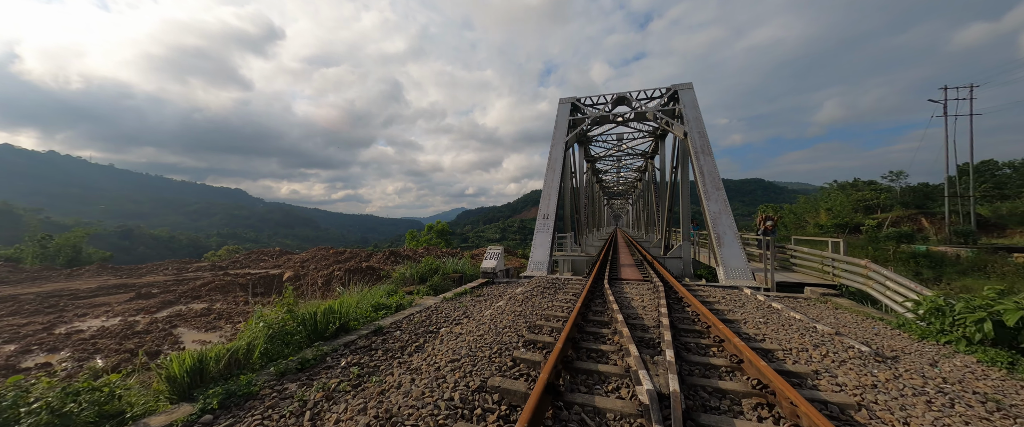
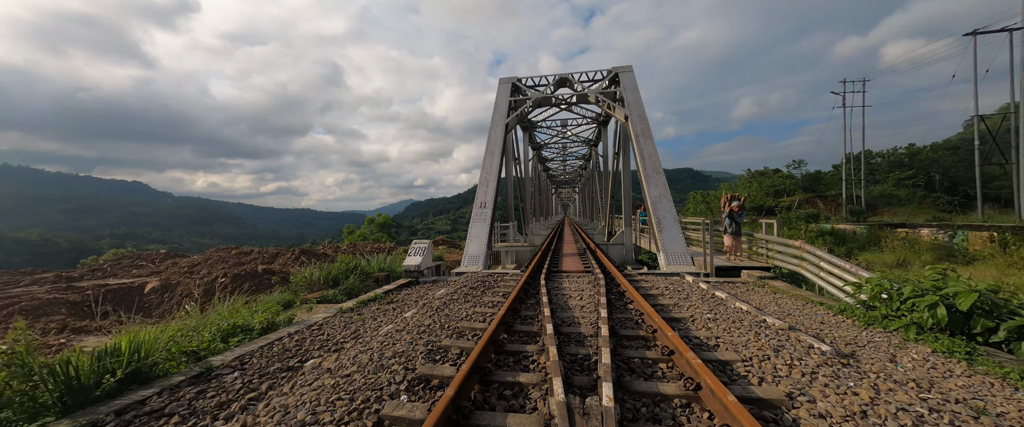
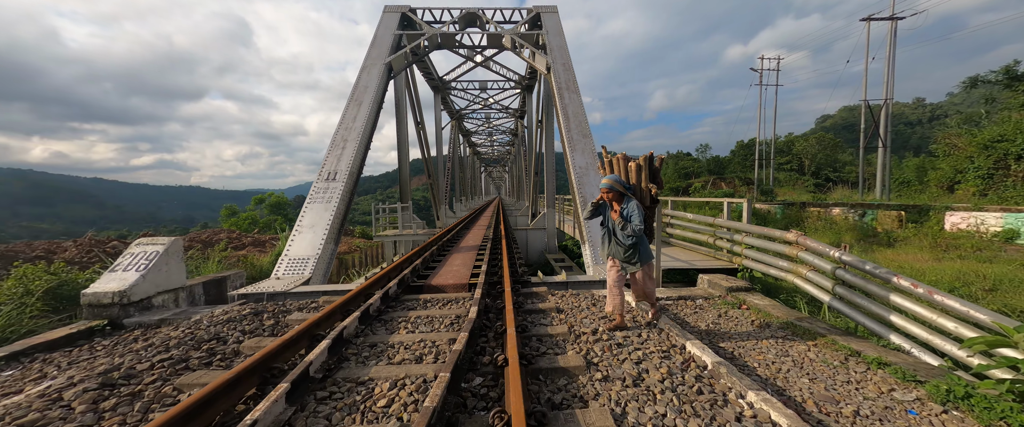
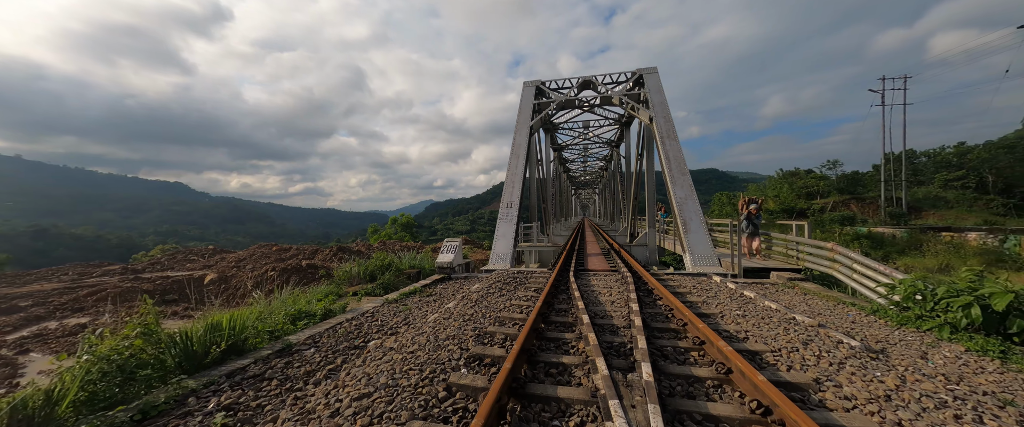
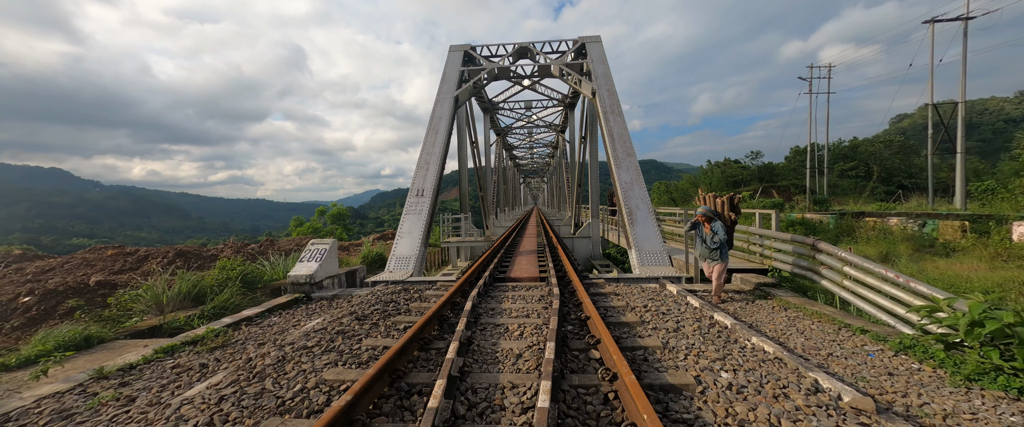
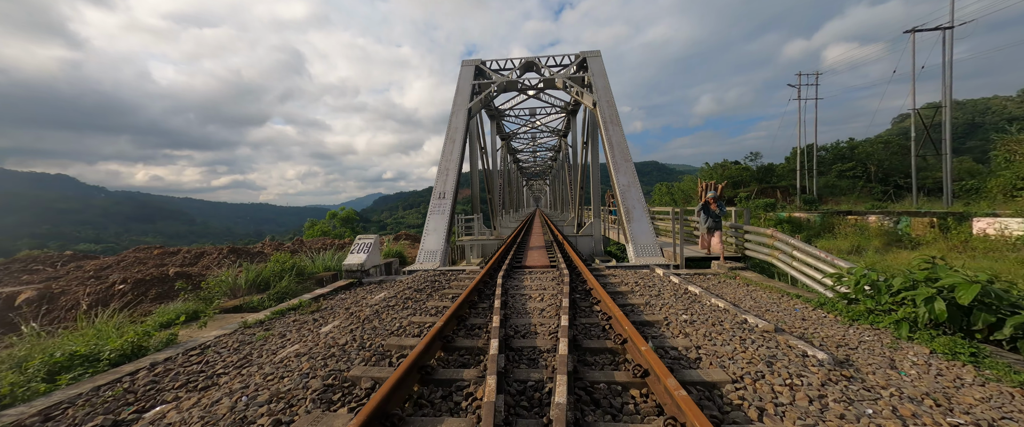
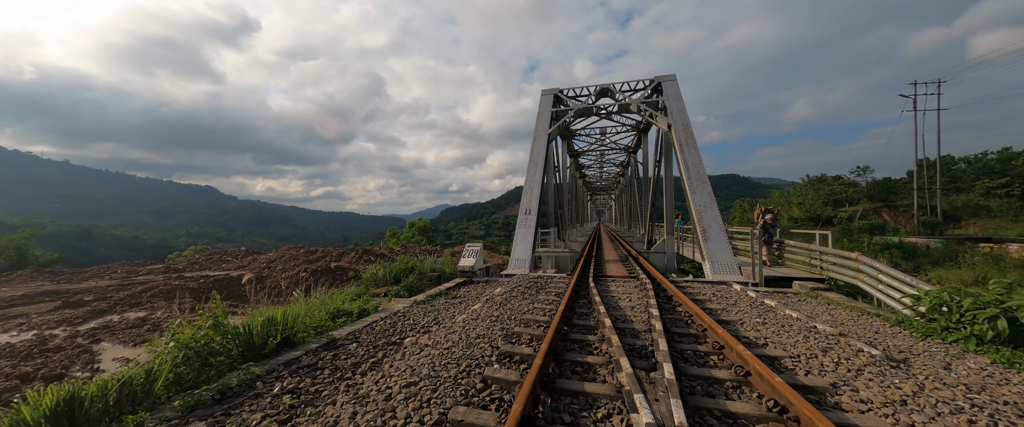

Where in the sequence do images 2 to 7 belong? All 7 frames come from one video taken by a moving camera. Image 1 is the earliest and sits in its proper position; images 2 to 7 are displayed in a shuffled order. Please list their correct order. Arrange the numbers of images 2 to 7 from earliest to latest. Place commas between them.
7, 4, 2, 6, 5, 3
